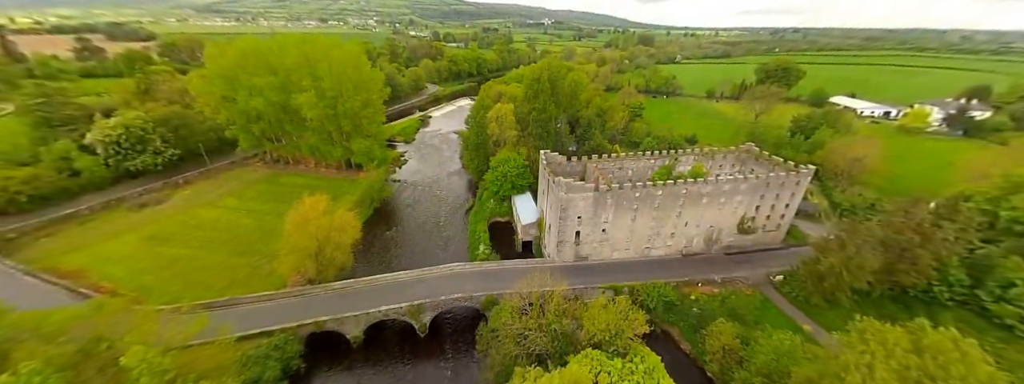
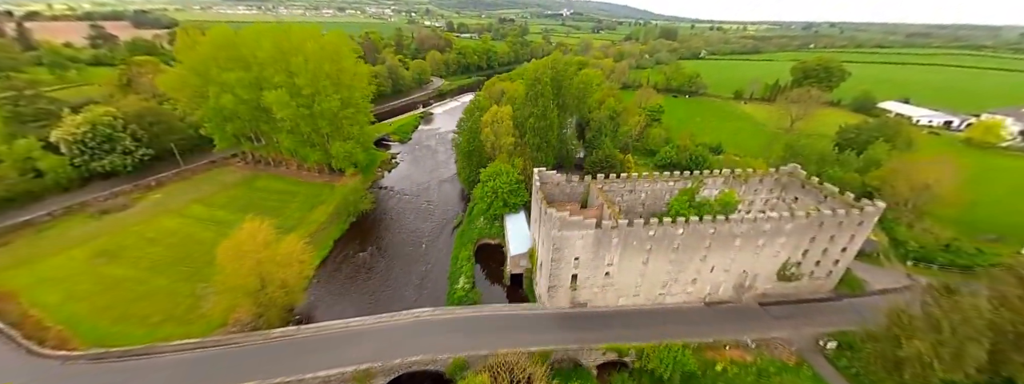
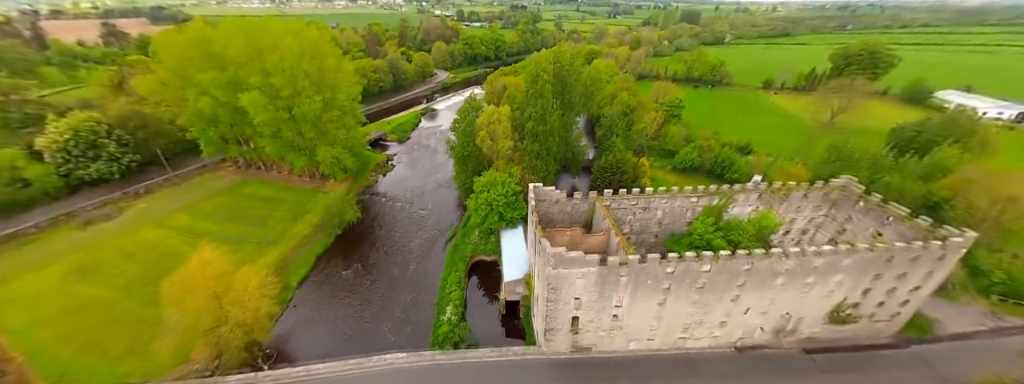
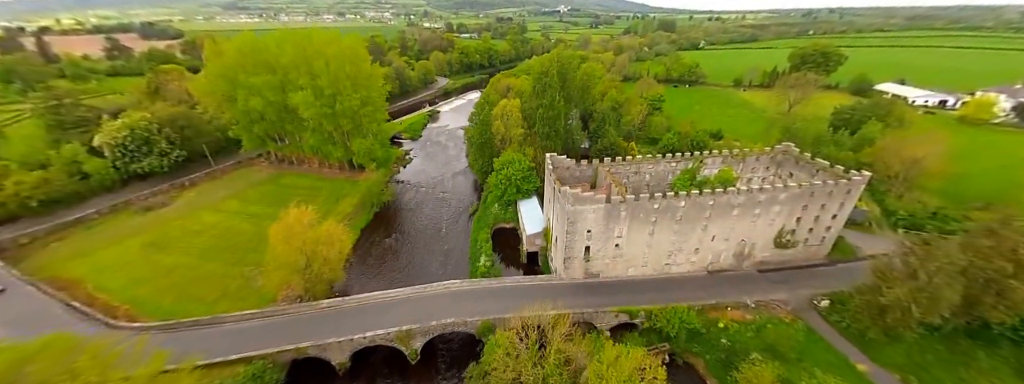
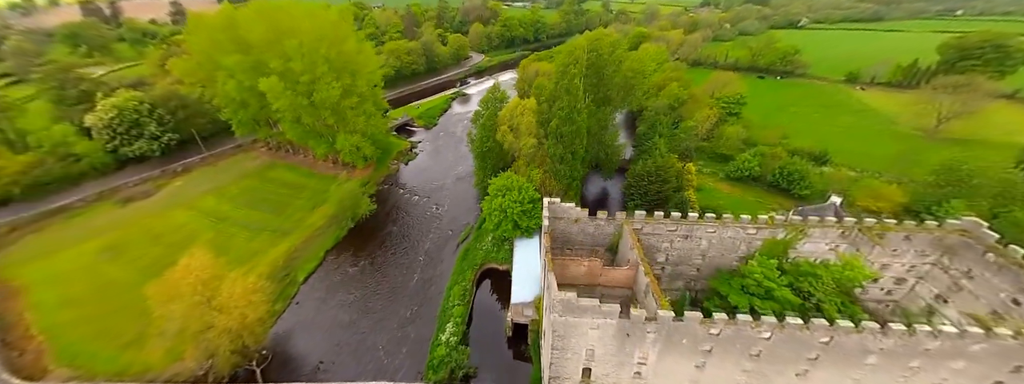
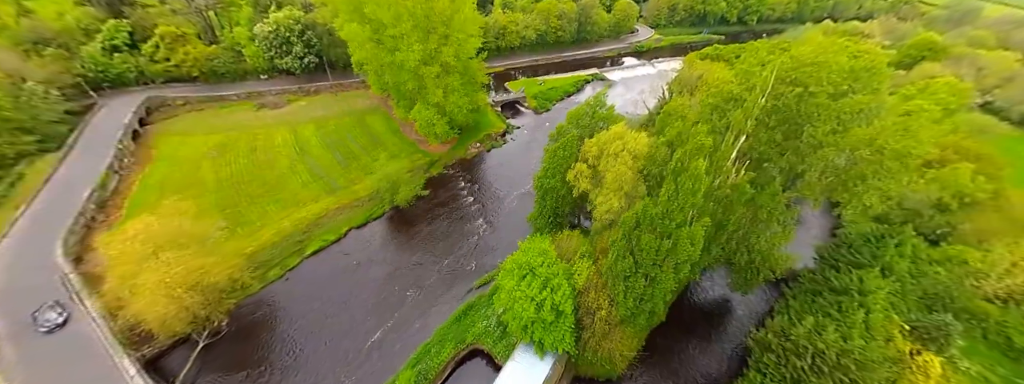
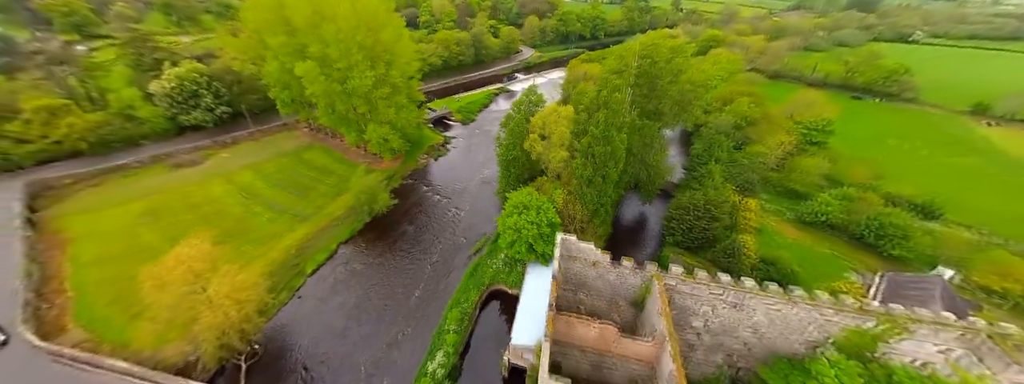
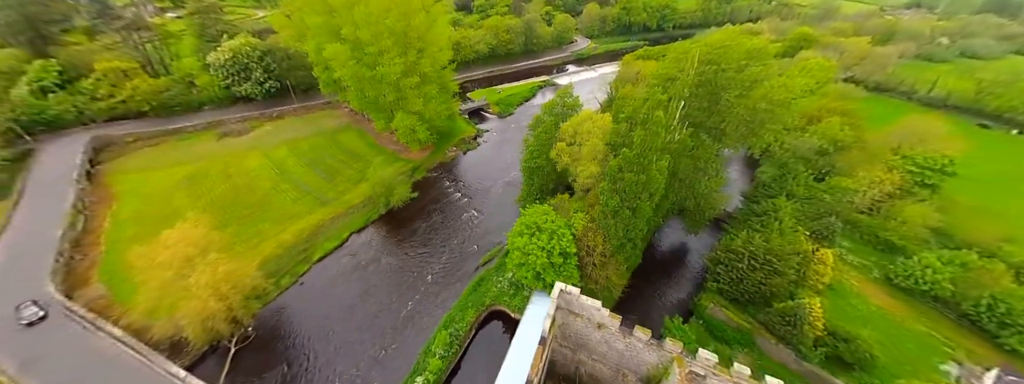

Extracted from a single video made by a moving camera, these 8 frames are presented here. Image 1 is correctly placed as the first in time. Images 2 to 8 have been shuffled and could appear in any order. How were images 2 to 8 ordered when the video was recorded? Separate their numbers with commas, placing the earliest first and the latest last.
4, 2, 3, 5, 7, 8, 6
